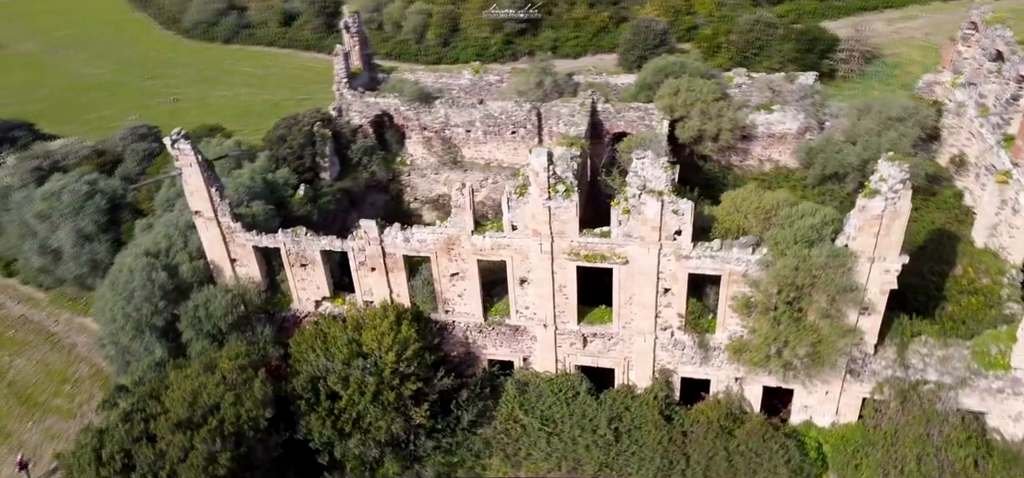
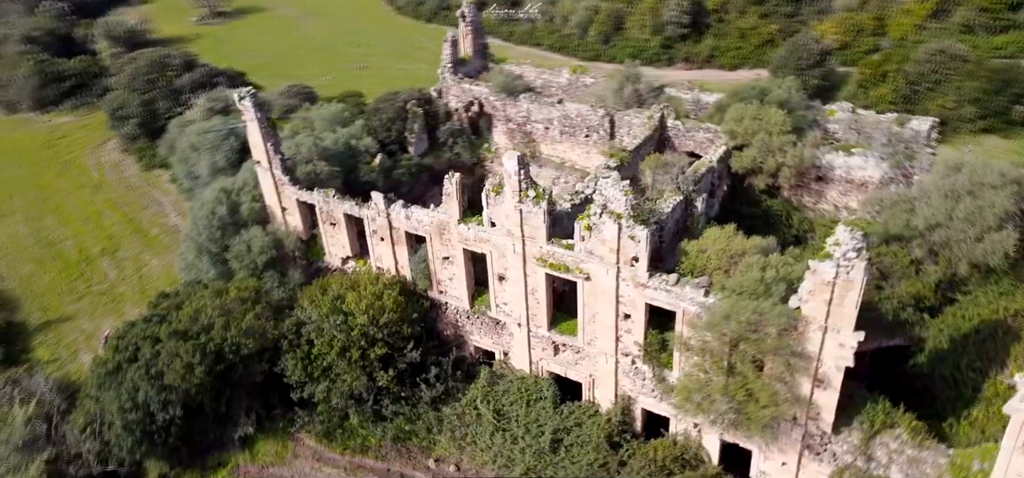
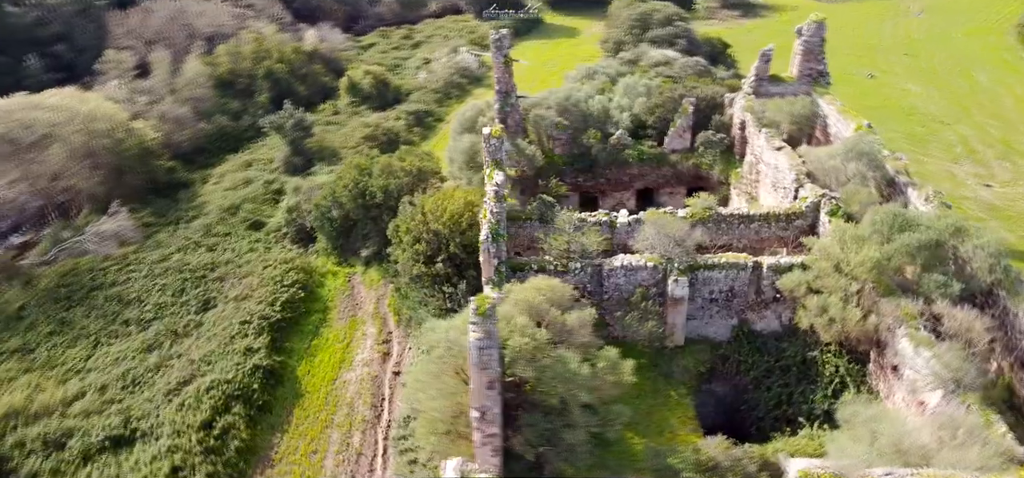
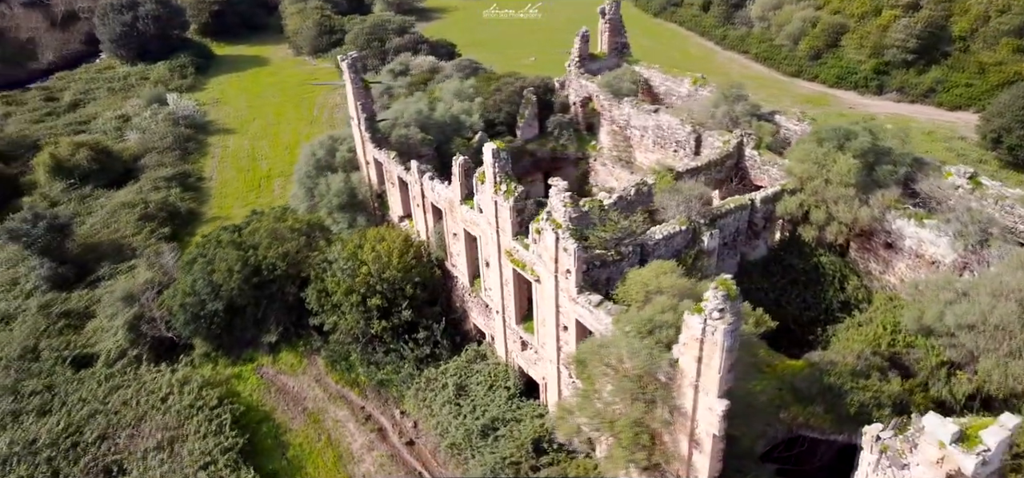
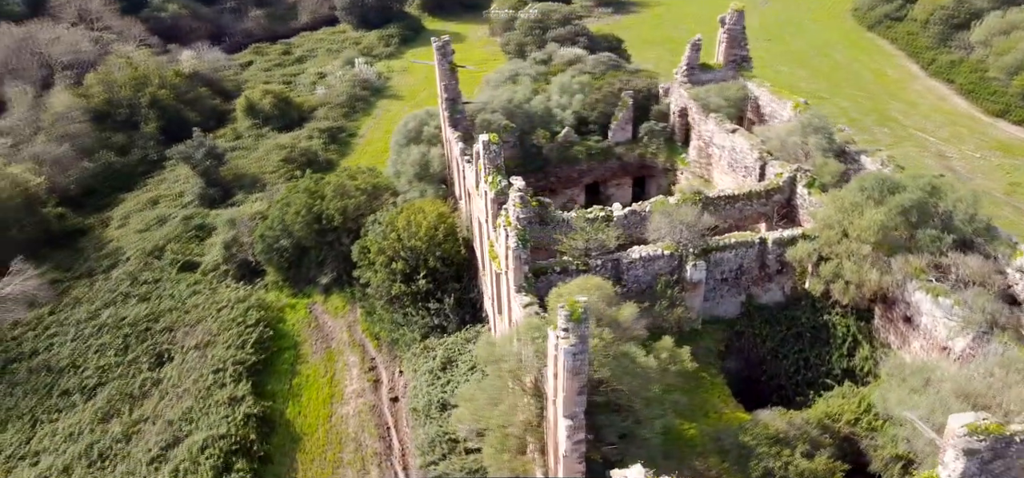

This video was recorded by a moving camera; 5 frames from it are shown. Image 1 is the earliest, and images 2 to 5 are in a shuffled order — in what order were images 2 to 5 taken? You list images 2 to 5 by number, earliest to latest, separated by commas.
2, 4, 5, 3
